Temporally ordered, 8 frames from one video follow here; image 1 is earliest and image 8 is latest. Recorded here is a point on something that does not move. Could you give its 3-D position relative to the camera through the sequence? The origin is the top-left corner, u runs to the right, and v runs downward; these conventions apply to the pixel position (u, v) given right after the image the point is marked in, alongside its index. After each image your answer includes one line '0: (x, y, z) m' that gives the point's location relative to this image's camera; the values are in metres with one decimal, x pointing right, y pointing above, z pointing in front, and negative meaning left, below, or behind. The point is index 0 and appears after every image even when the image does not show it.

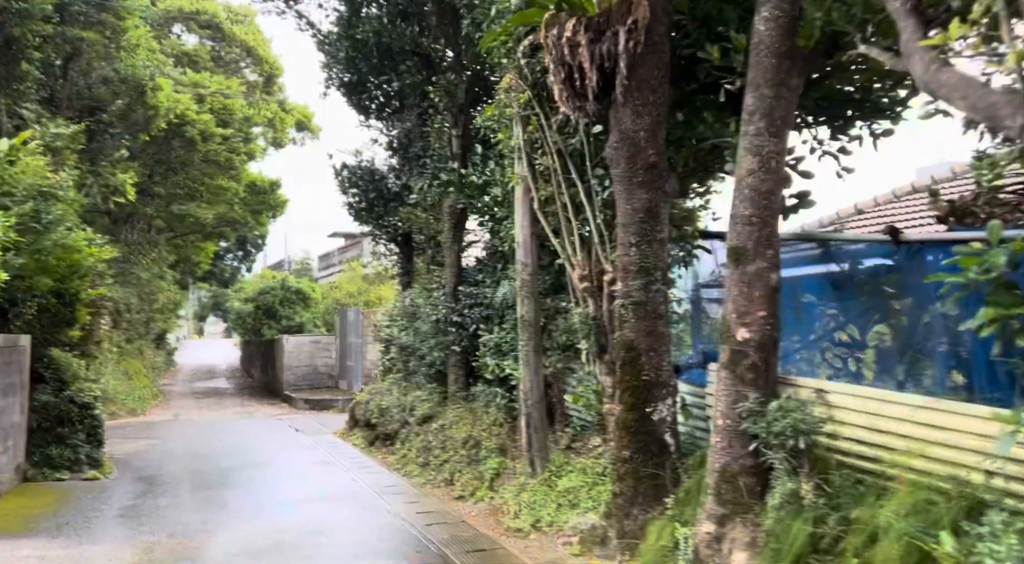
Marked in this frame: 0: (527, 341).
0: (+0.1, -0.5, +6.8) m
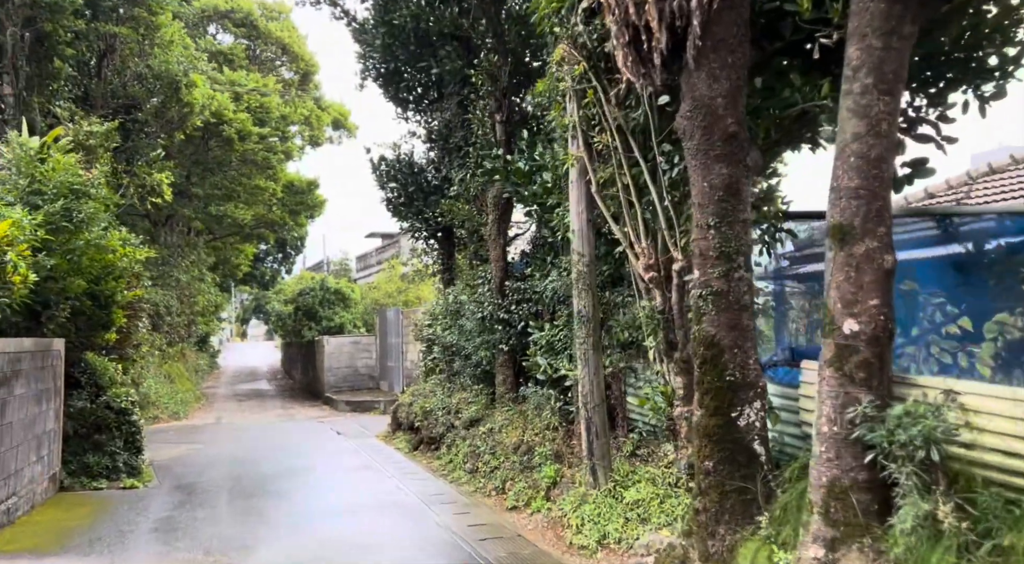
0: (+0.6, -0.4, +6.2) m
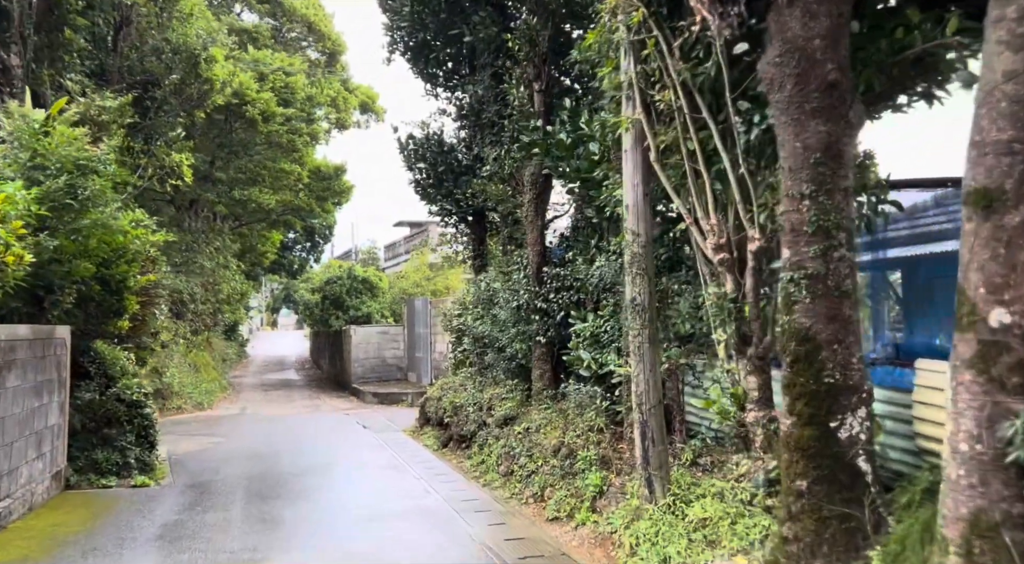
0: (+0.8, -0.3, +5.4) m
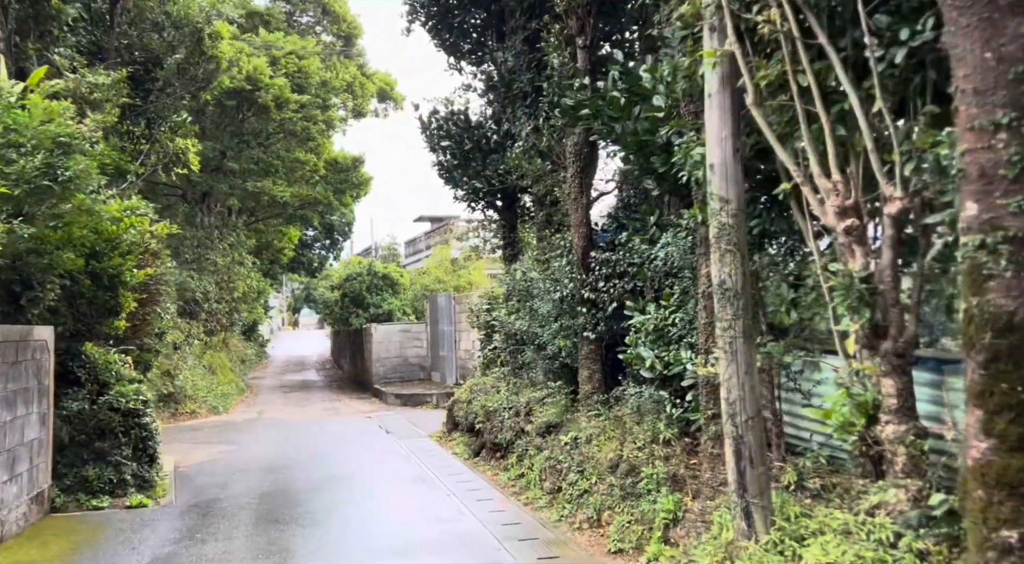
0: (+1.1, -0.2, +4.3) m
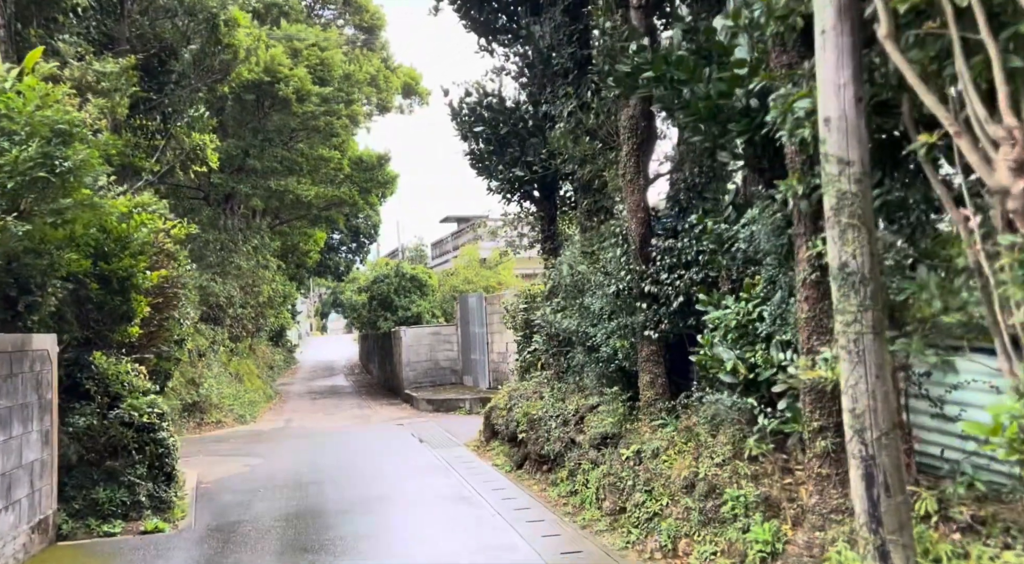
0: (+1.4, -0.1, +3.5) m
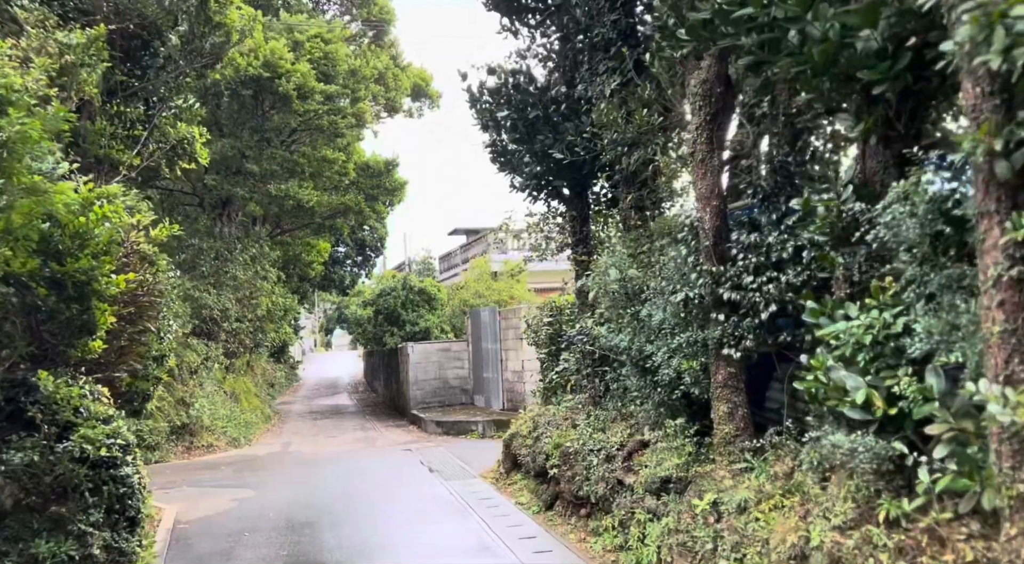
0: (+1.7, -0.1, +2.2) m
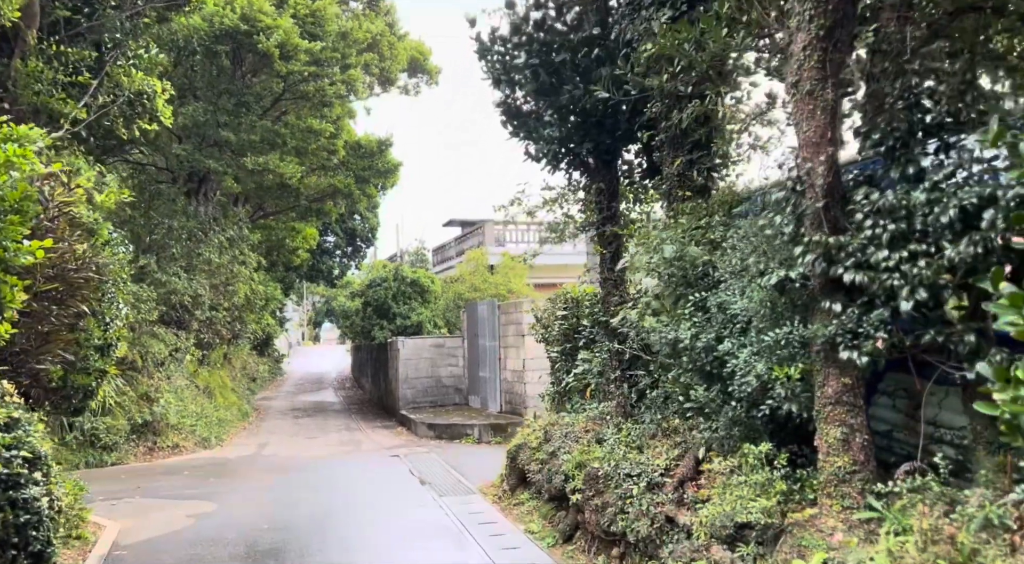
0: (+1.9, 0.0, +0.8) m
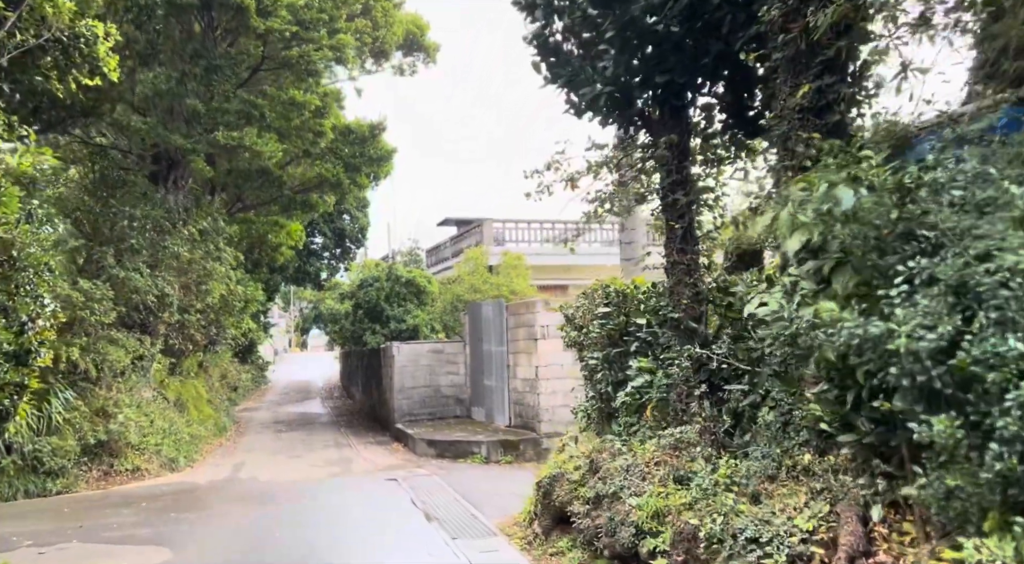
0: (+2.2, +0.1, -1.0) m
